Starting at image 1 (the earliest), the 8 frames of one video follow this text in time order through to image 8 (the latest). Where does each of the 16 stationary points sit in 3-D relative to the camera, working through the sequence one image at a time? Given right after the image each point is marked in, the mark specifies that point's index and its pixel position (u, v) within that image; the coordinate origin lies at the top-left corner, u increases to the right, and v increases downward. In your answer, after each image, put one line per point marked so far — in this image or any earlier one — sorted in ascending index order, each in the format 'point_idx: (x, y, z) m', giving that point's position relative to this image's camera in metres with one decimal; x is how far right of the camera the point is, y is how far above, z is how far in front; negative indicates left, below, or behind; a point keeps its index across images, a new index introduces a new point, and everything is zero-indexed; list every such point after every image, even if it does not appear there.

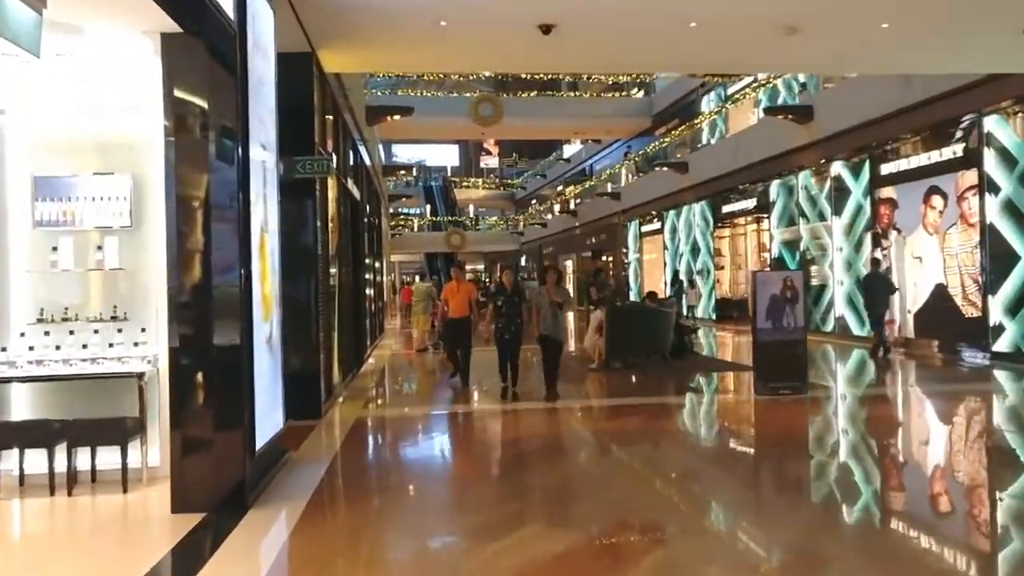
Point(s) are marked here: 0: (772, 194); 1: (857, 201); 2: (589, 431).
0: (+5.4, +1.9, +16.2) m
1: (+5.7, +1.4, +13.0) m
2: (+0.7, -1.3, +7.3) m
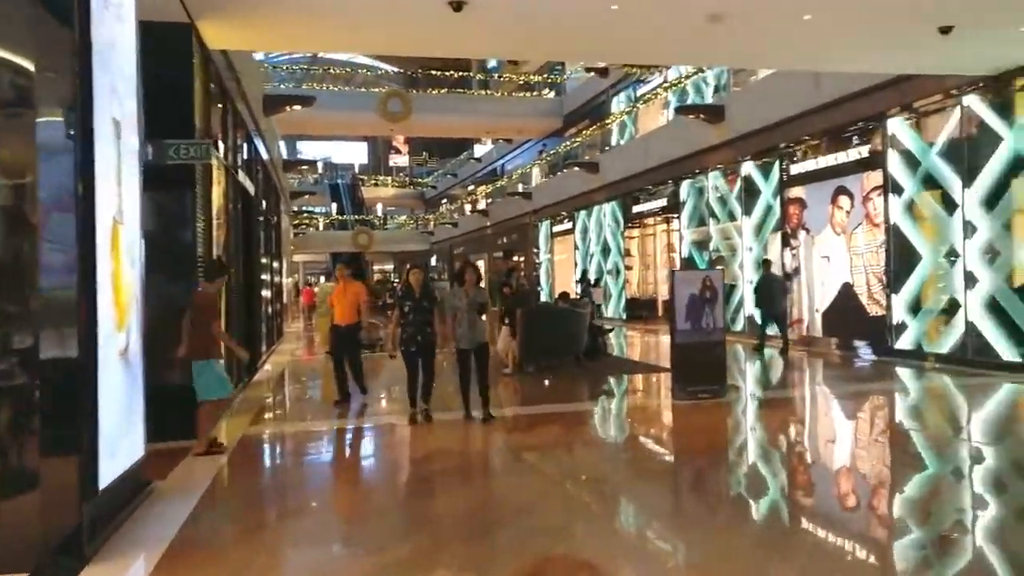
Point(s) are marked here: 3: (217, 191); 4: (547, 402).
0: (+3.5, +1.9, +16.2) m
1: (+4.2, +1.4, +13.0) m
2: (-0.1, -1.3, +6.9) m
3: (-2.8, +1.0, +7.6) m
4: (+0.4, -1.2, +8.5) m
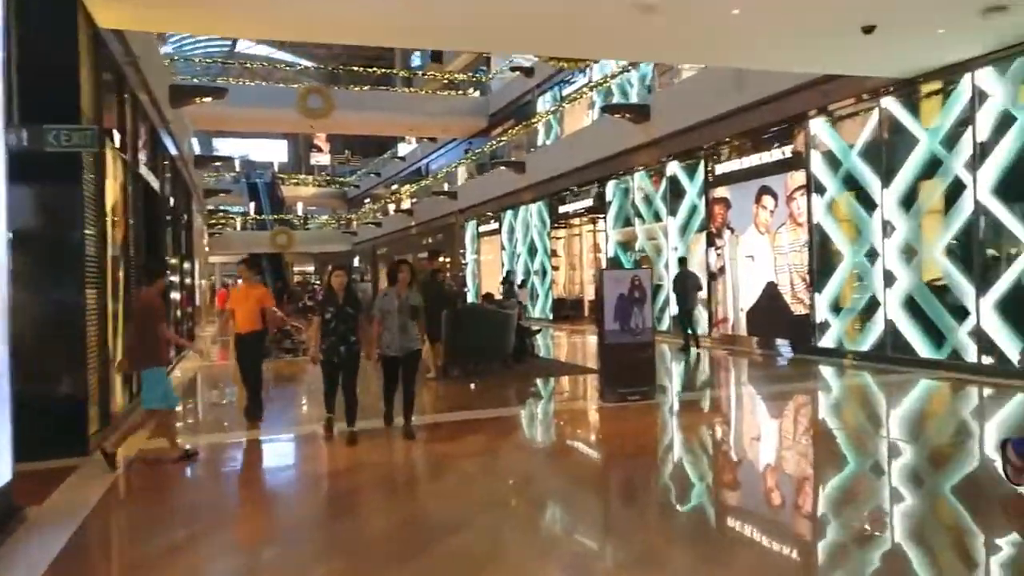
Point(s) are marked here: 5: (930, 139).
0: (+2.0, +1.9, +16.2) m
1: (+3.0, +1.5, +13.1) m
2: (-0.7, -1.3, +6.5) m
3: (-3.5, +0.9, +7.0) m
4: (-0.4, -1.2, +8.2) m
5: (+4.5, +1.6, +8.4) m
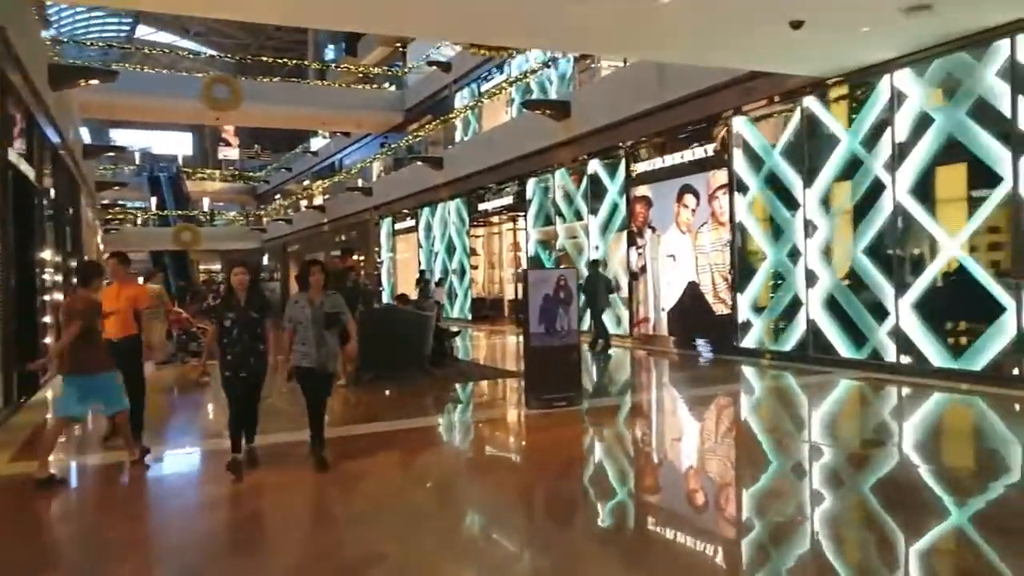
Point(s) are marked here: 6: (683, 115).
0: (+0.3, +1.9, +15.9) m
1: (+1.7, +1.5, +12.9) m
2: (-1.3, -1.3, +6.0) m
3: (-4.2, +0.9, +6.2) m
4: (-1.2, -1.3, +7.7) m
5: (+3.6, +1.6, +8.4) m
6: (+2.2, +2.2, +10.2) m
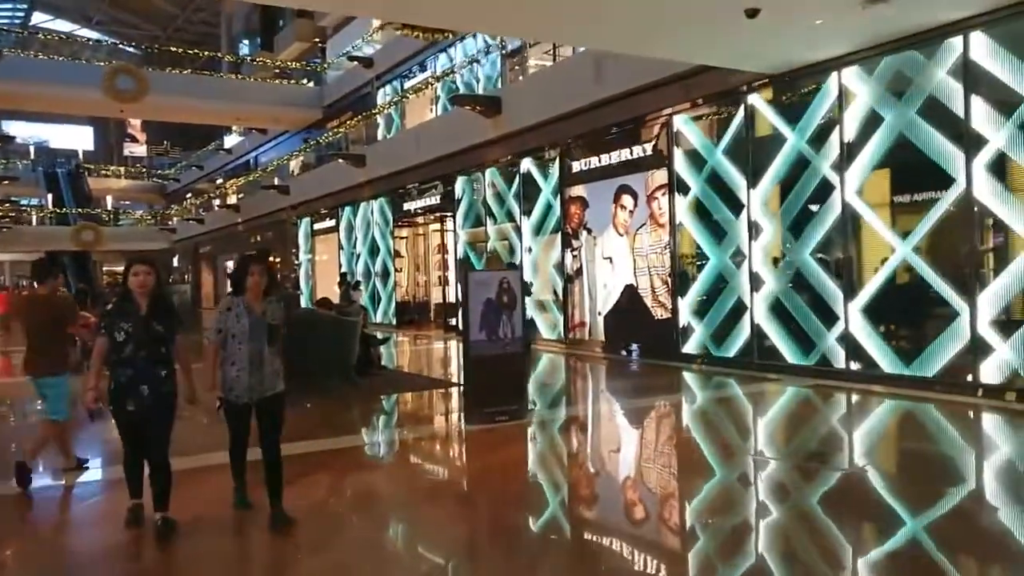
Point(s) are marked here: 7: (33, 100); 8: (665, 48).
0: (-1.1, +1.9, +15.3) m
1: (+0.6, +1.4, +12.4) m
2: (-1.7, -1.4, +5.3) m
3: (-4.6, +0.9, +5.2) m
4: (-1.8, -1.3, +6.9) m
5: (+3.0, +1.6, +8.2) m
6: (+1.4, +2.2, +9.8) m
7: (-11.8, +4.7, +19.4) m
8: (+1.4, +2.2, +7.3) m
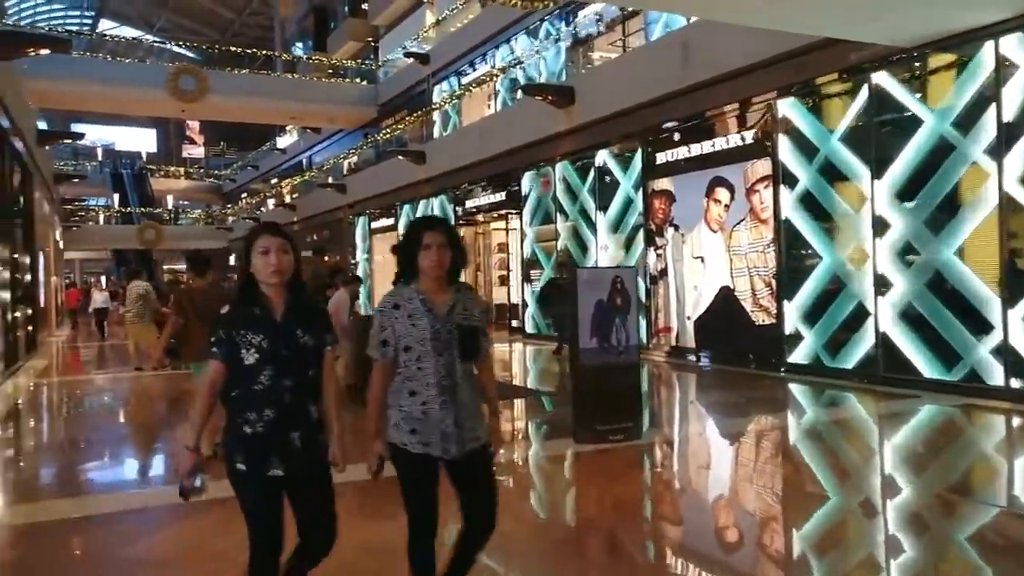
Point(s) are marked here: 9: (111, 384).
0: (+0.2, +1.9, +14.5) m
1: (+1.7, +1.4, +11.6) m
2: (-1.1, -1.4, +4.5) m
3: (-3.9, +0.9, +4.6) m
4: (-1.0, -1.3, +6.2) m
5: (+3.8, +1.5, +7.2) m
6: (+2.3, +2.1, +8.9) m
7: (-10.2, +4.8, +19.3) m
8: (+2.2, +2.2, +6.4) m
9: (-5.6, -1.3, +11.0) m
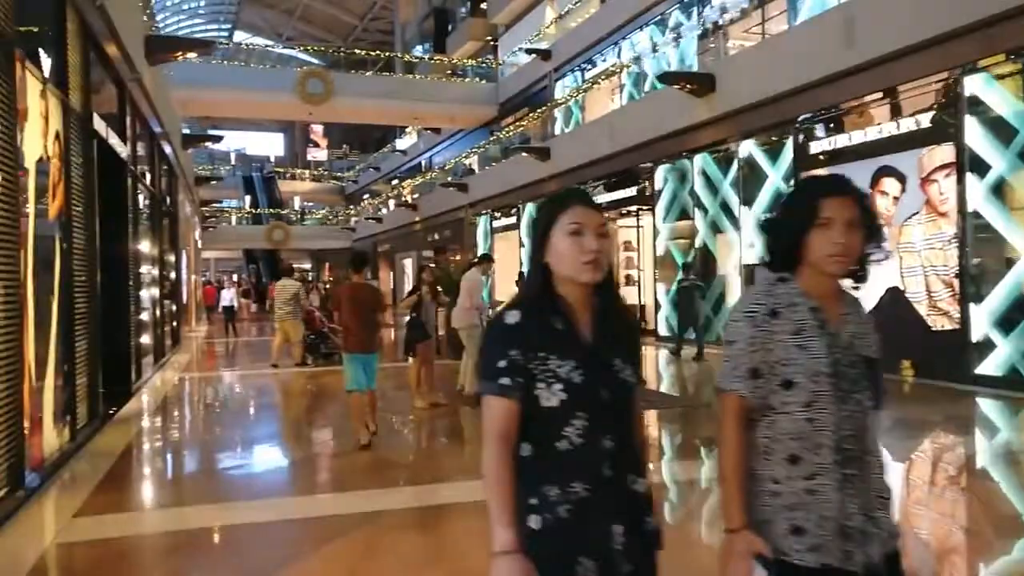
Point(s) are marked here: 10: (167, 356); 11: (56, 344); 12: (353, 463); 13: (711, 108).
0: (+2.6, +1.9, +13.8) m
1: (+3.6, +1.4, +10.7) m
2: (-0.1, -1.3, +4.2) m
3: (-2.9, +1.0, +4.7) m
4: (+0.2, -1.3, +5.8) m
5: (+5.1, +1.5, +6.1) m
6: (+3.9, +2.1, +8.0) m
7: (-7.1, +4.8, +20.1) m
8: (+3.4, +2.2, +5.5) m
9: (-3.7, -1.3, +11.2) m
10: (-5.9, -1.2, +13.5) m
11: (-3.1, -0.4, +5.3) m
12: (-1.2, -1.3, +6.0) m
13: (+2.9, +2.6, +11.1) m
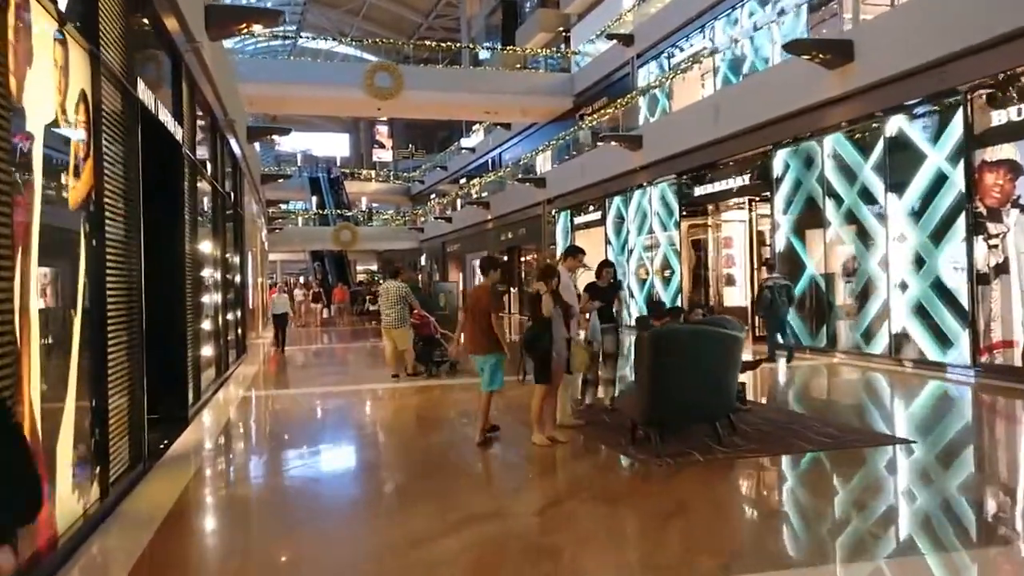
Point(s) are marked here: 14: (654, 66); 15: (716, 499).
0: (+4.1, +1.8, +12.1) m
1: (+4.8, +1.4, +9.0) m
2: (+0.6, -1.4, +2.7) m
3: (-2.1, +0.9, +3.4) m
4: (+1.1, -1.3, +4.3) m
5: (+6.0, +1.5, +4.2) m
6: (+4.9, +2.1, +6.2) m
7: (-5.1, +4.8, +19.1) m
8: (+4.3, +2.2, +3.8) m
9: (-2.4, -1.3, +10.0) m
10: (-4.4, -1.2, +12.4) m
11: (-2.2, -0.4, +4.1) m
12: (-0.3, -1.3, +4.6) m
13: (+4.2, +2.5, +9.4) m
14: (+3.9, +5.7, +19.2) m
15: (+1.3, -1.3, +5.1) m
